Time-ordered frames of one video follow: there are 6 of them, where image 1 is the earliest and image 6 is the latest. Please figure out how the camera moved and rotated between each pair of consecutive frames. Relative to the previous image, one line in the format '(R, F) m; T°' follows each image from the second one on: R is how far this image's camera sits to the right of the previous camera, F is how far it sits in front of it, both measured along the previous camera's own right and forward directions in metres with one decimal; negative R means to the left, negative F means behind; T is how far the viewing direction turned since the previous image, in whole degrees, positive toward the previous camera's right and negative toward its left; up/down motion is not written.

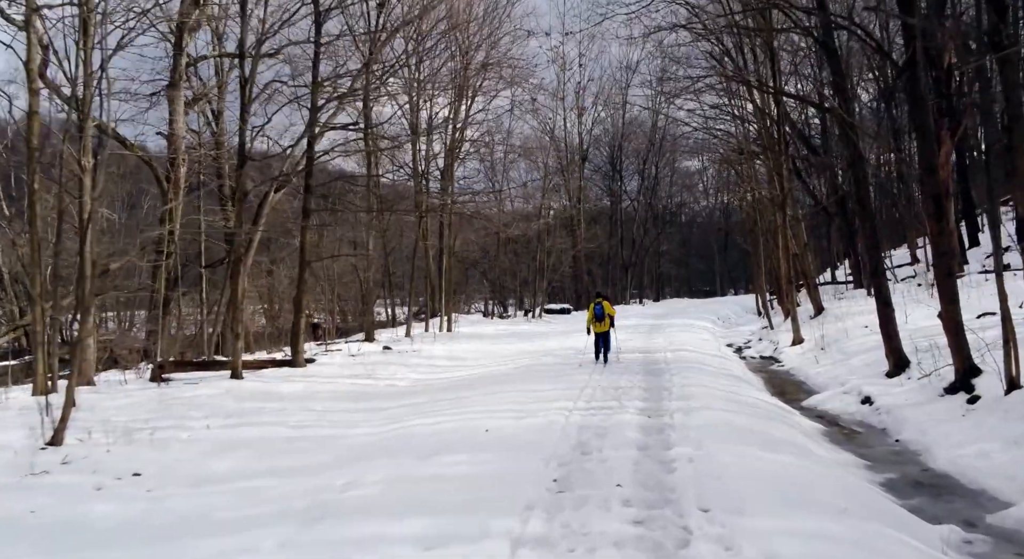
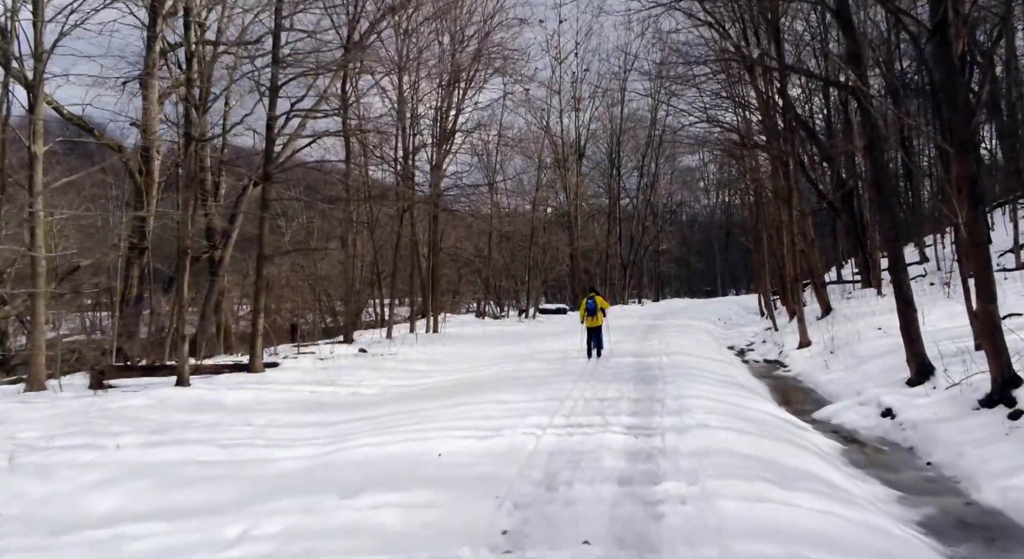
(+0.3, +1.1) m; 0°
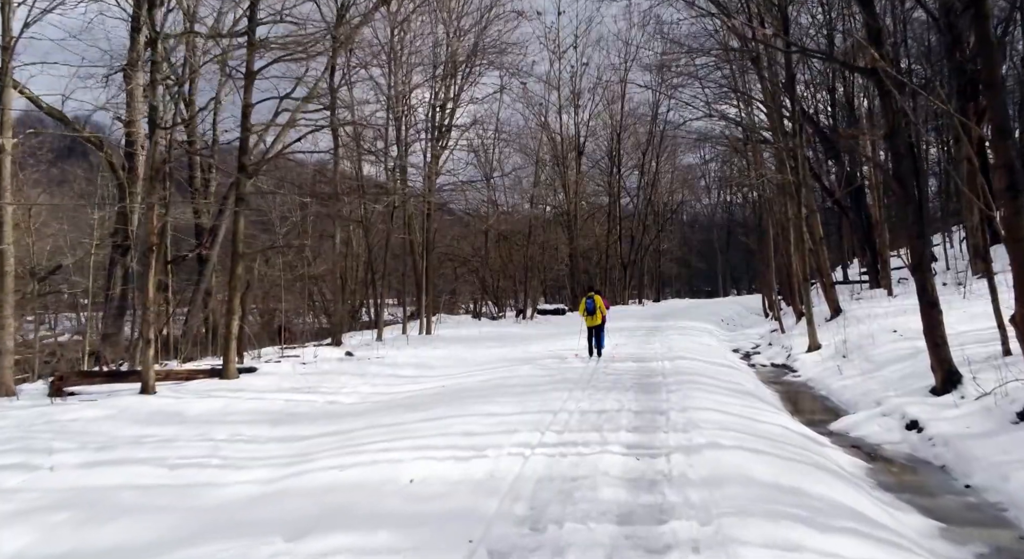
(+0.1, +0.7) m; 0°
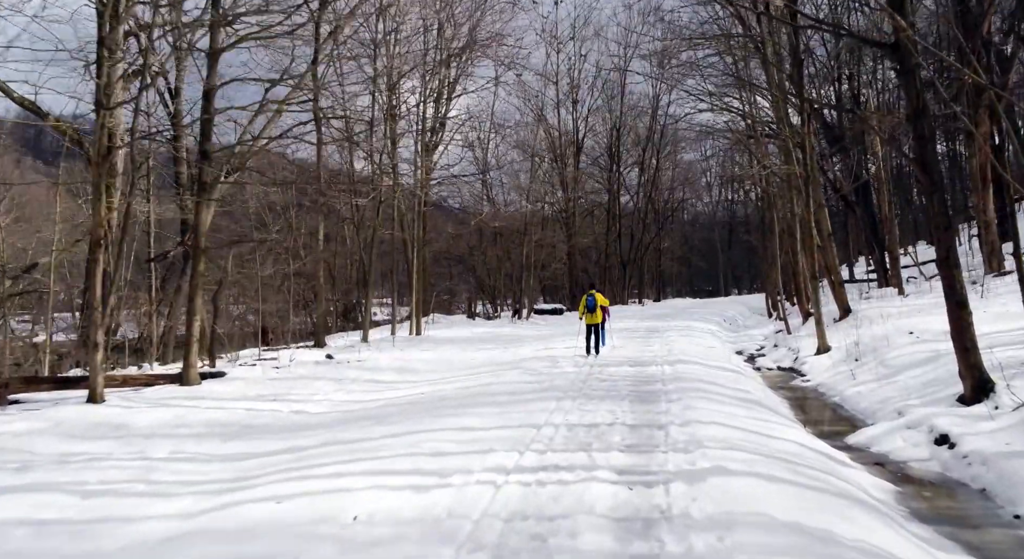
(+0.2, +0.8) m; 0°
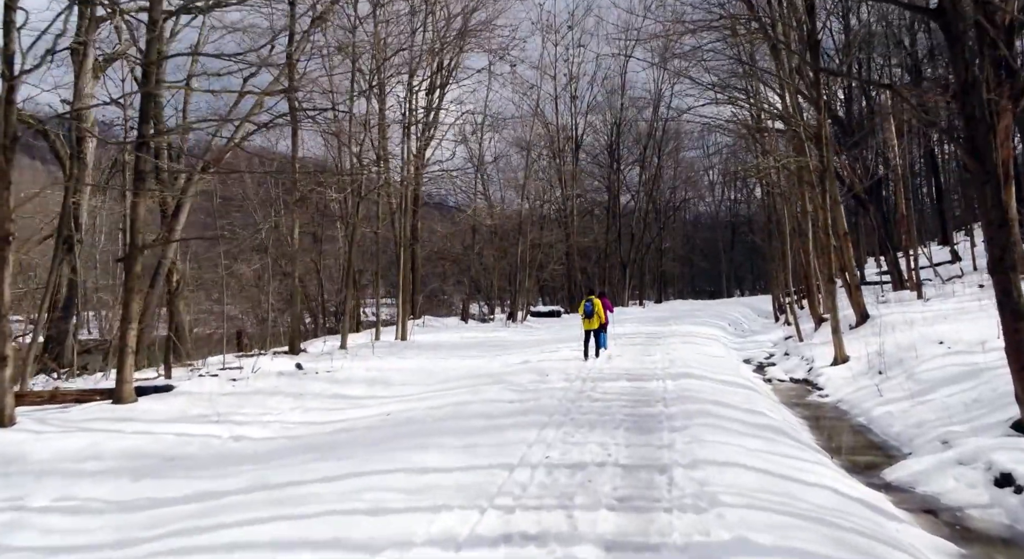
(+0.2, +1.2) m; 0°
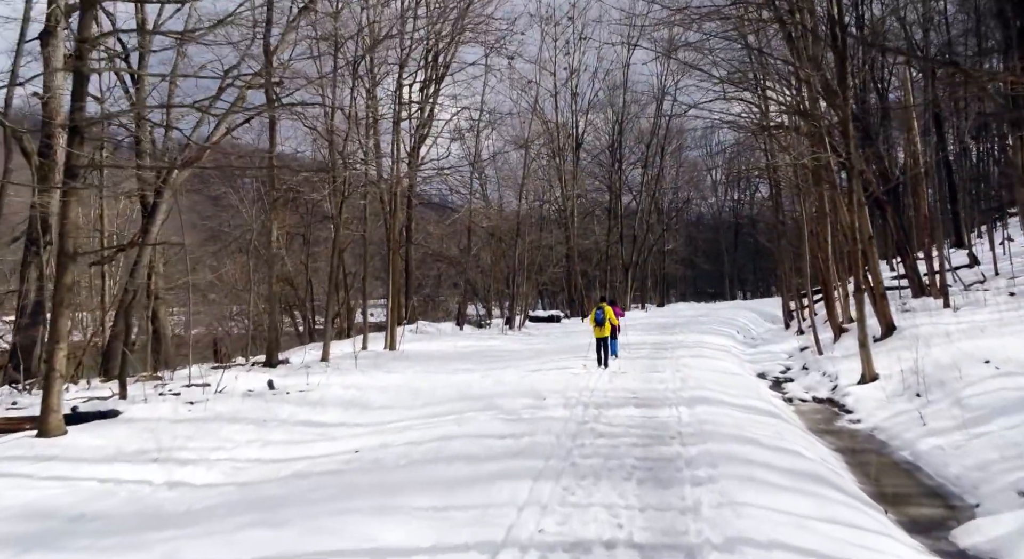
(+0.1, +1.1) m; 0°
